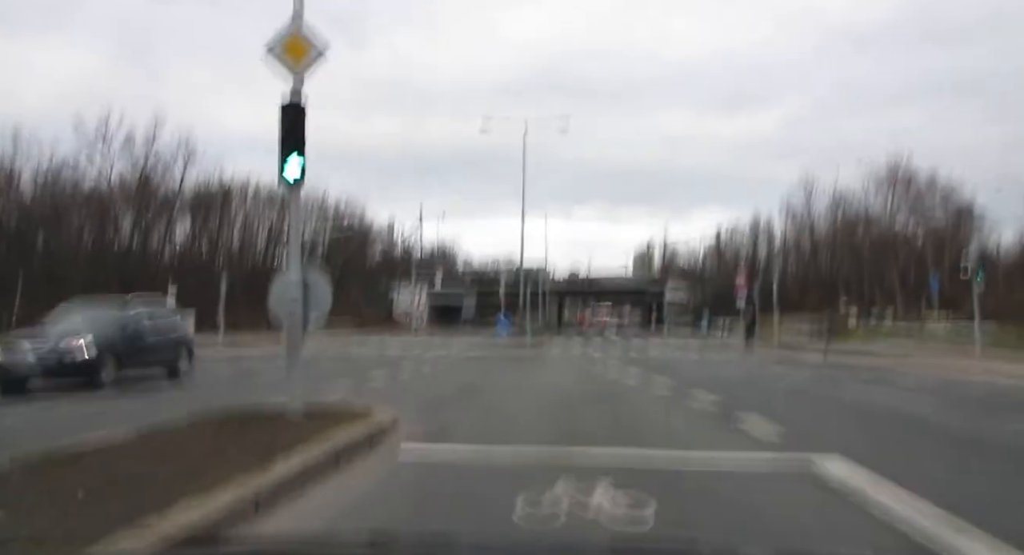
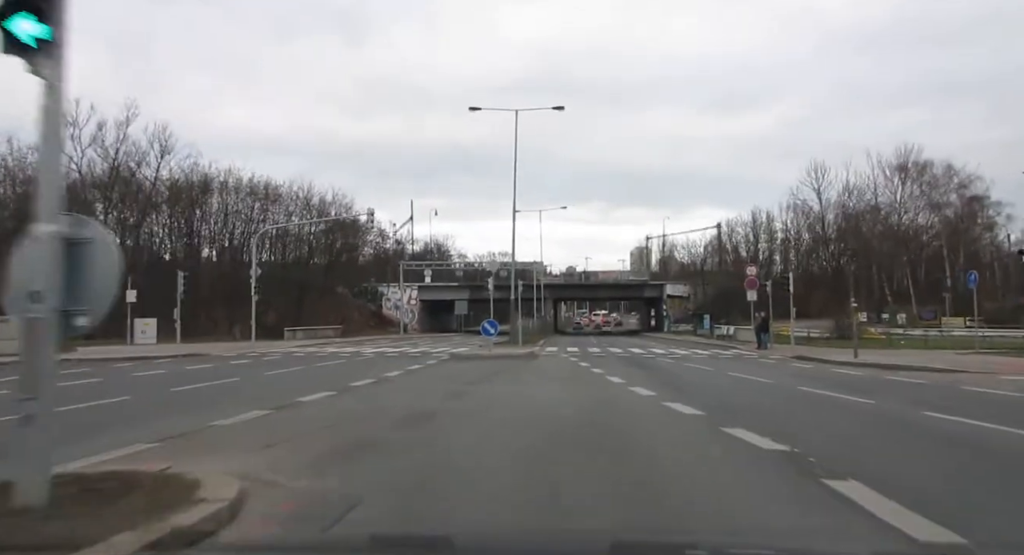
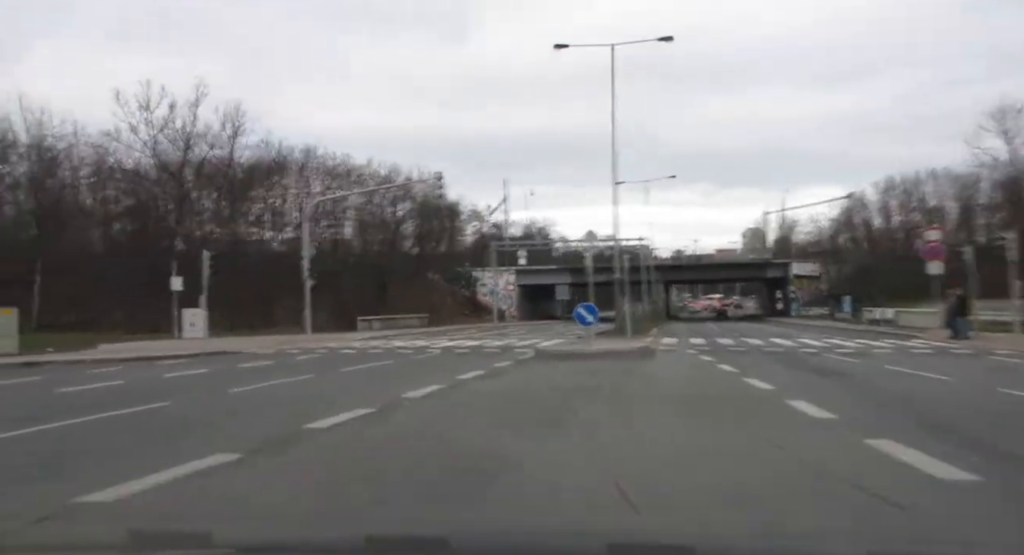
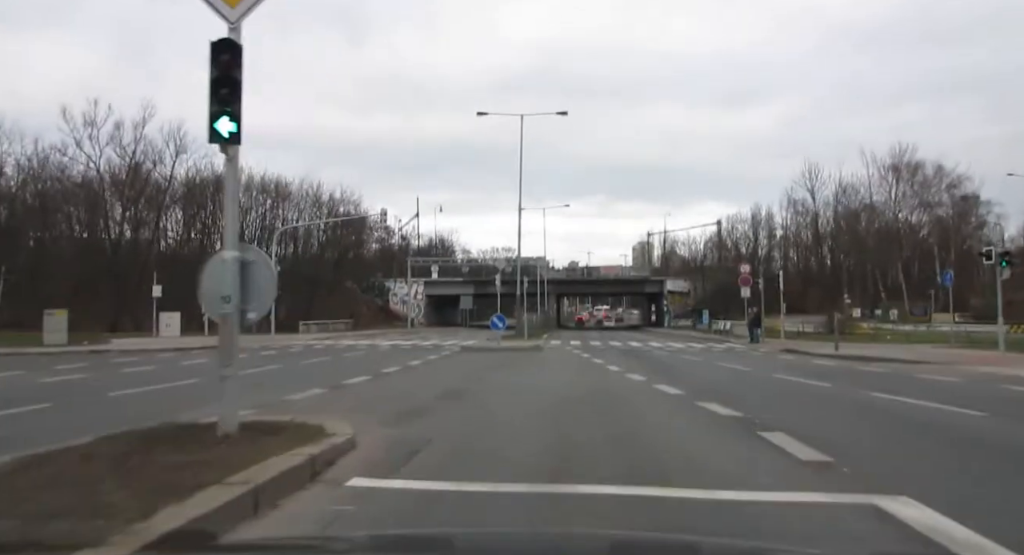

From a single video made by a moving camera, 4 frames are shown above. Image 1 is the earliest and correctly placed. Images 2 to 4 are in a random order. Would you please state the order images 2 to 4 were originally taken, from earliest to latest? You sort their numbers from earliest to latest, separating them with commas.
4, 2, 3
